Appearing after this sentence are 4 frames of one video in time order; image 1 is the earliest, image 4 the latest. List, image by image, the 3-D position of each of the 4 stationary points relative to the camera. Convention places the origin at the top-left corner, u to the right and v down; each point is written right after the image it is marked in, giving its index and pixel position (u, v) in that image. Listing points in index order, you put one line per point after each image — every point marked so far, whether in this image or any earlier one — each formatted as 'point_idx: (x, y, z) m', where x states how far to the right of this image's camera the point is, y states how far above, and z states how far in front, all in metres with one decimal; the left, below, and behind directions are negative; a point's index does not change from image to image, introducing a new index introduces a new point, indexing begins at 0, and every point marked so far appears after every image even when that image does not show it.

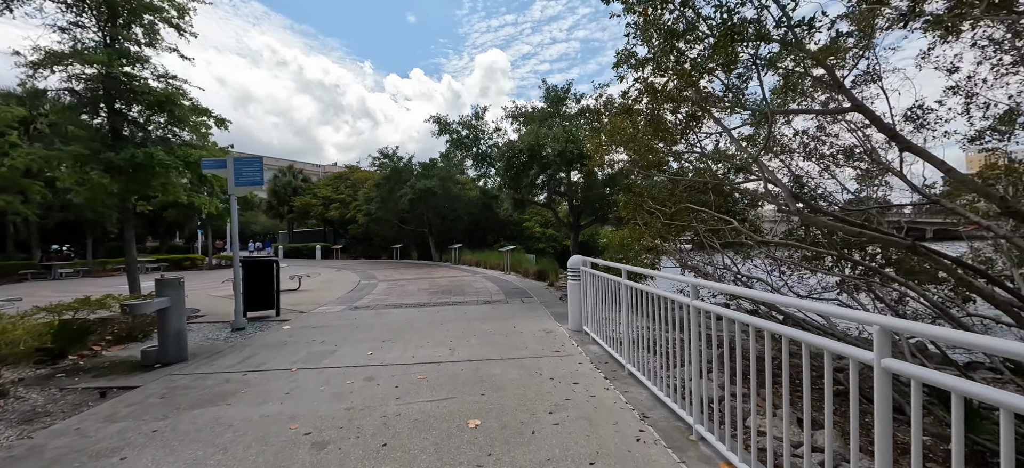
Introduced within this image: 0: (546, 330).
0: (+0.5, -1.4, +5.8) m
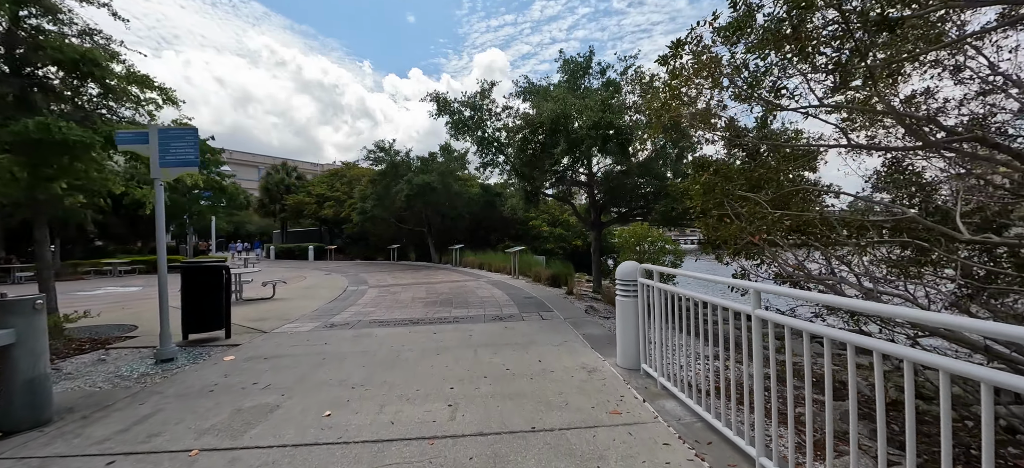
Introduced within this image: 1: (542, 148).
0: (+0.7, -1.3, +4.1) m
1: (+0.6, +1.8, +8.4) m
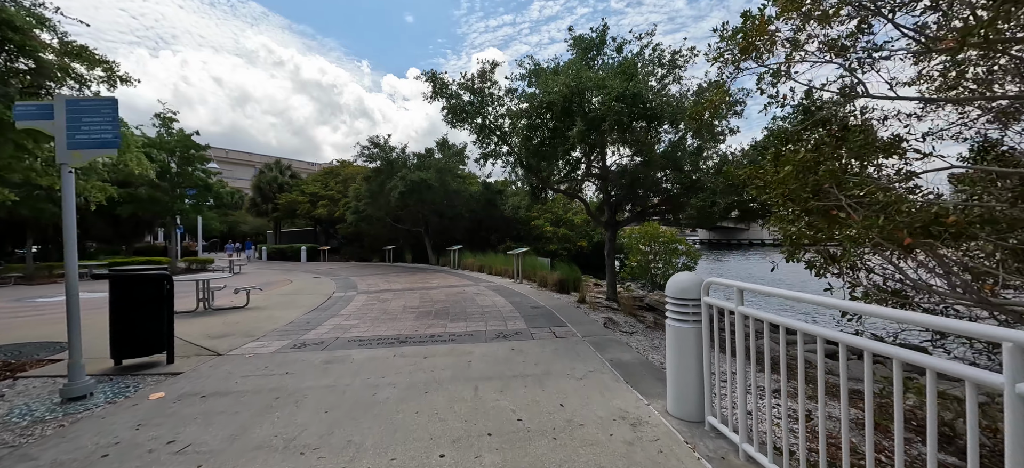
0: (+0.8, -1.3, +3.0) m
1: (+0.7, +1.8, +7.3) m
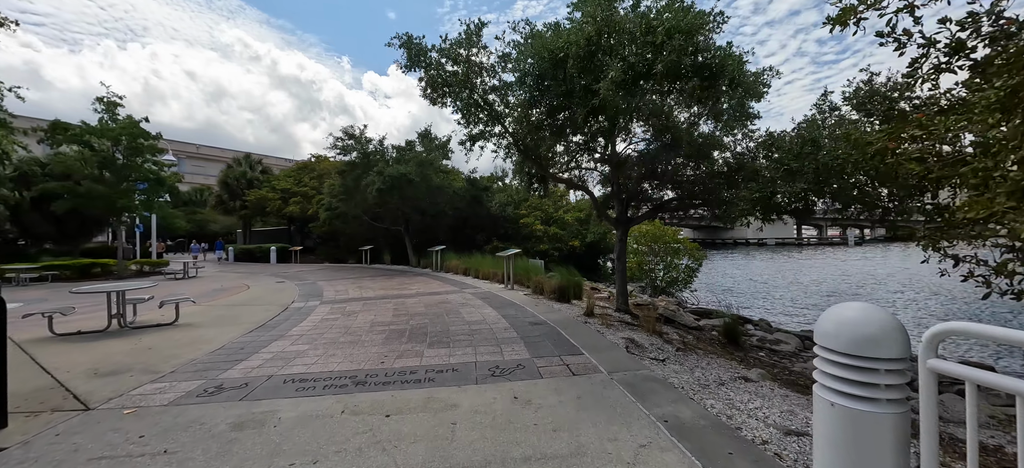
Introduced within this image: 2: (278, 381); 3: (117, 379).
0: (+0.9, -1.3, +1.6) m
1: (+0.6, +1.8, +5.9) m
2: (-2.3, -1.4, +4.0) m
3: (-4.2, -1.5, +4.3) m
